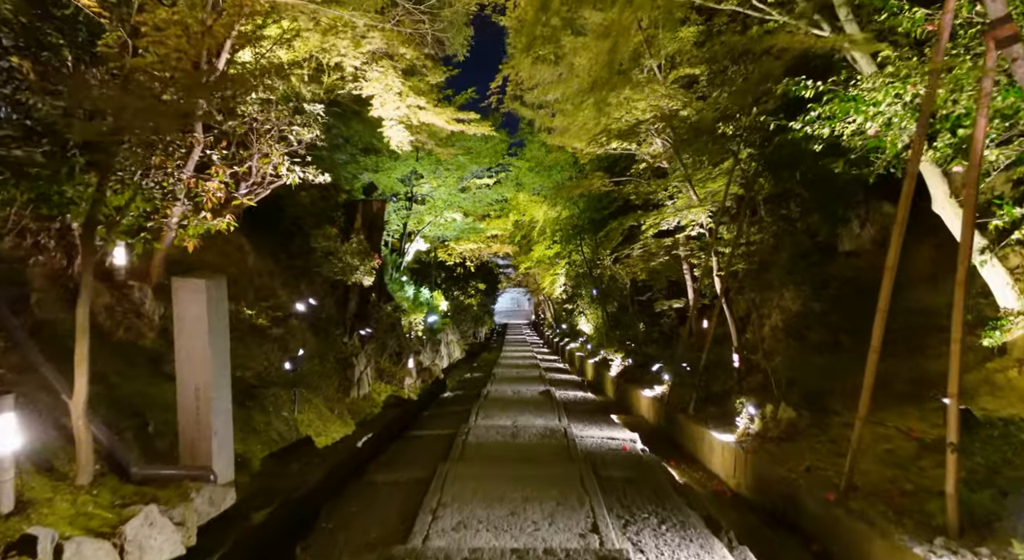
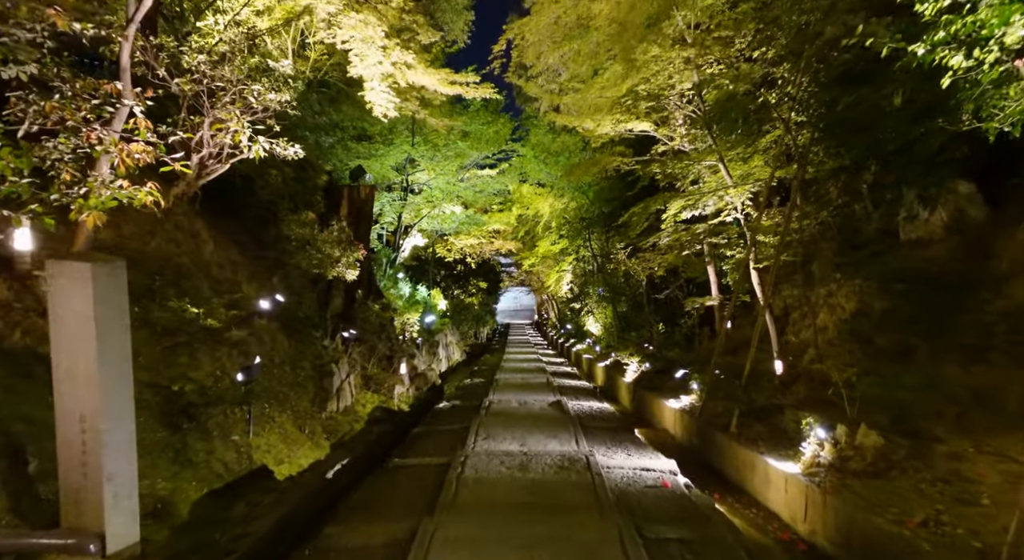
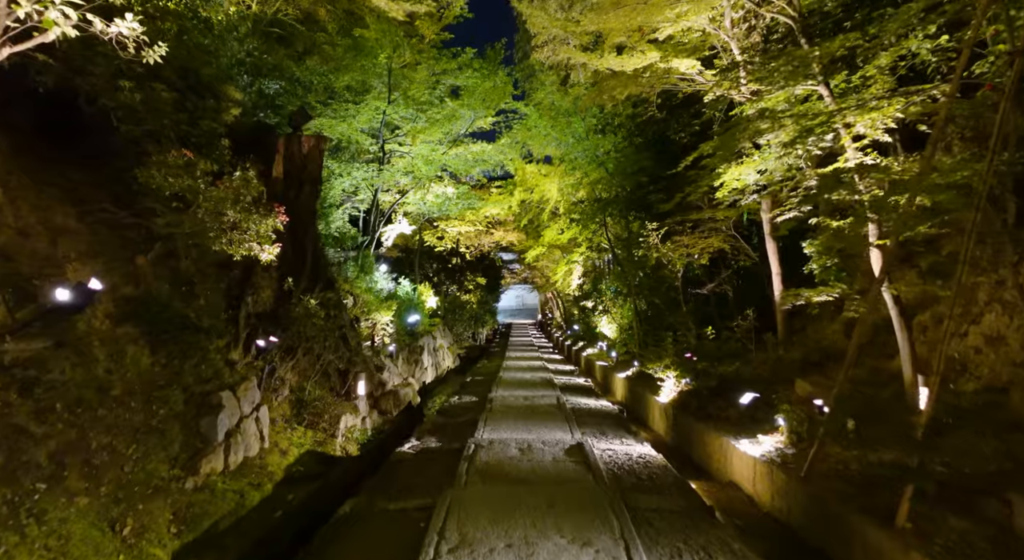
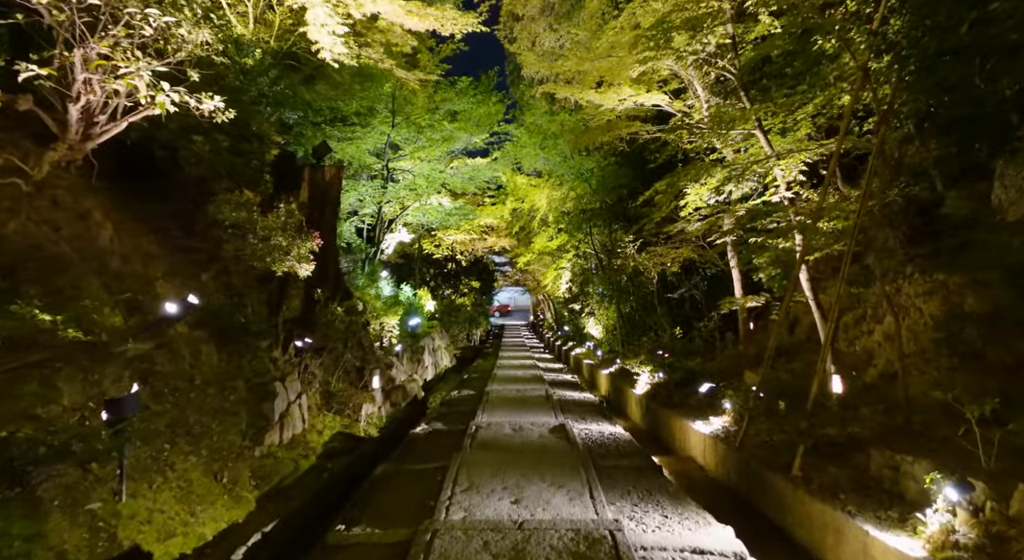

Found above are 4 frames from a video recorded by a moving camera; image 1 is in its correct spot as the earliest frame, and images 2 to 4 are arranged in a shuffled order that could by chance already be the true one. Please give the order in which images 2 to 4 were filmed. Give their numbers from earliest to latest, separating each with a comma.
2, 4, 3
